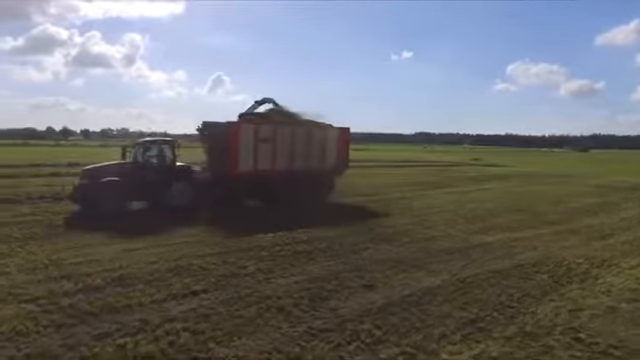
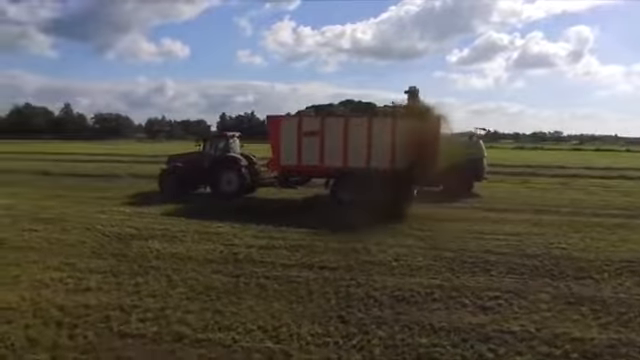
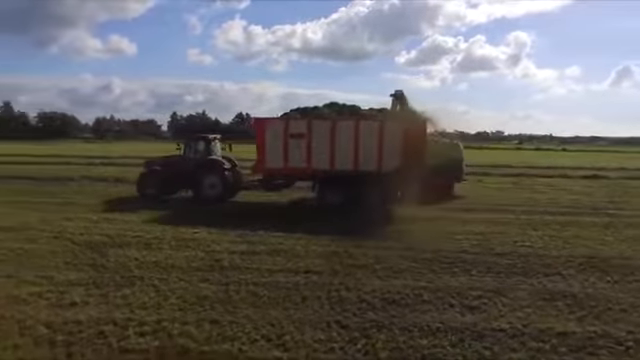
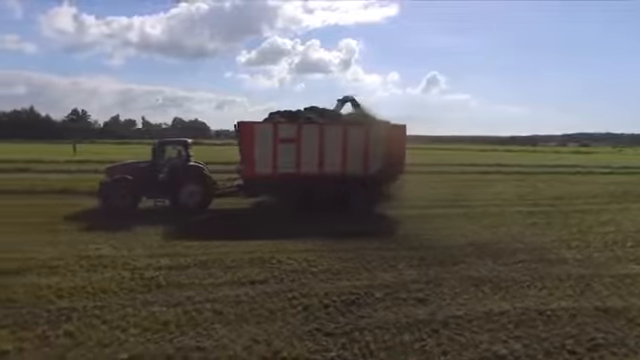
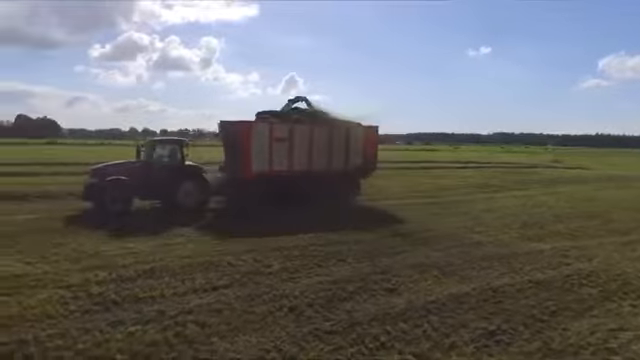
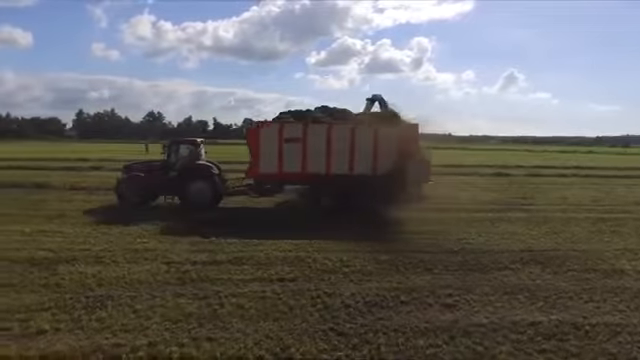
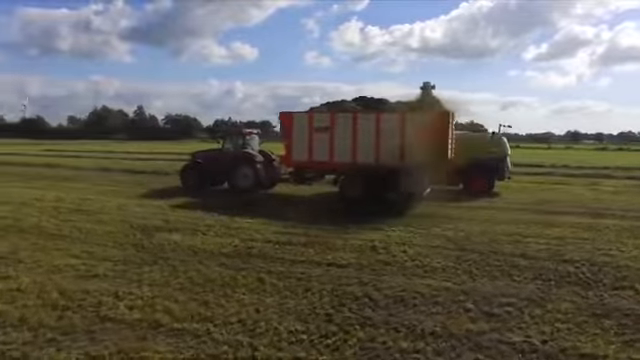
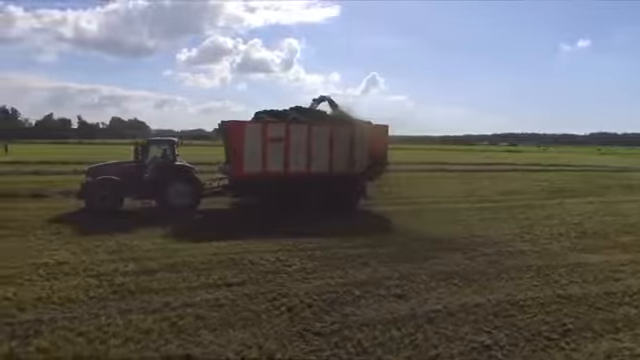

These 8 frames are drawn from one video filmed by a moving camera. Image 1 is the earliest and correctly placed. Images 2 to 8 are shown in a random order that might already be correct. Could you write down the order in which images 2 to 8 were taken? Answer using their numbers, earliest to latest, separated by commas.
5, 8, 4, 6, 3, 2, 7
